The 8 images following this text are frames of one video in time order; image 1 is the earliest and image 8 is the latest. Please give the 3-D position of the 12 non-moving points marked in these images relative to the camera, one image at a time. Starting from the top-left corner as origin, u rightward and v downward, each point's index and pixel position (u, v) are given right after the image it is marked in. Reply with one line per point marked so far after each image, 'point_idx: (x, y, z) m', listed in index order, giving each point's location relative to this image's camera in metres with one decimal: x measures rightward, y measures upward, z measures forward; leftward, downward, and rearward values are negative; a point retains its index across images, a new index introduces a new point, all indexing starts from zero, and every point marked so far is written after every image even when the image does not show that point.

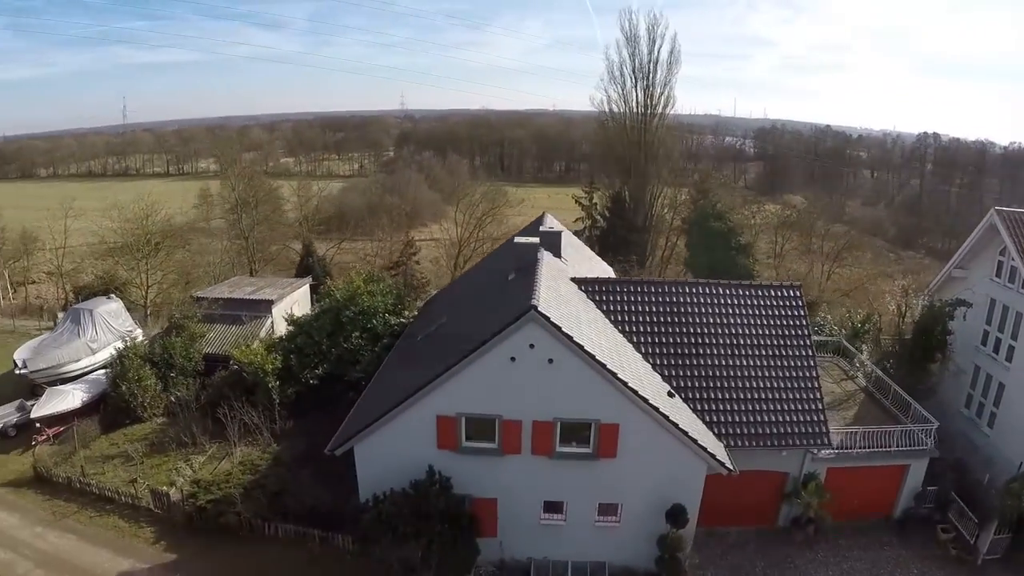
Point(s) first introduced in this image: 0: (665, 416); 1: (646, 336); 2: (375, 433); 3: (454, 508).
0: (+3.3, -2.8, +12.6) m
1: (+3.7, -1.4, +16.8) m
2: (-3.0, -3.2, +13.6) m
3: (-1.3, -4.8, +13.0) m
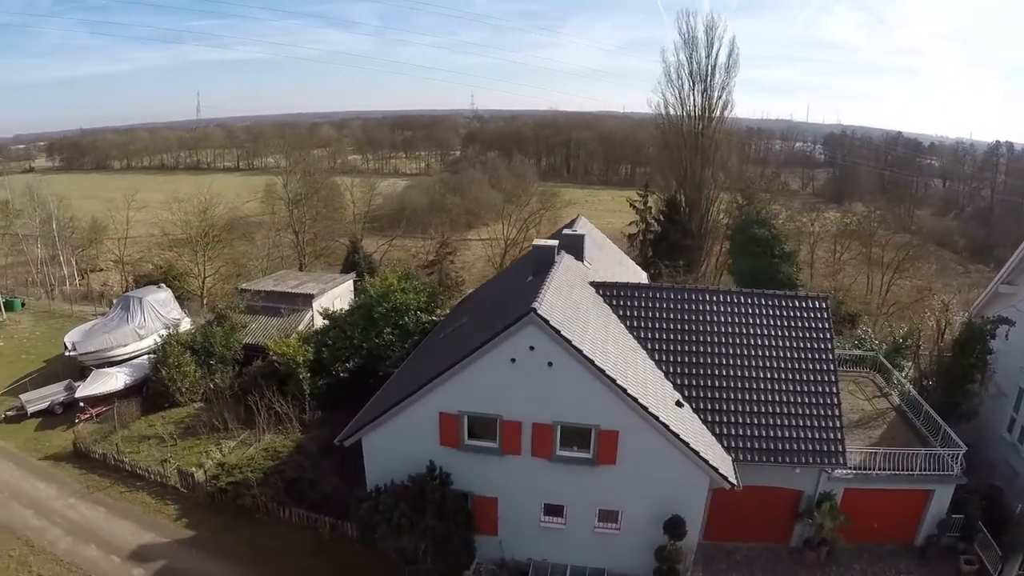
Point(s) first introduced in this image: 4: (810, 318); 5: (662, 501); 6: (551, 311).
0: (+3.2, -2.9, +12.3) m
1: (+4.1, -1.5, +16.4) m
2: (-3.0, -3.2, +13.8) m
3: (-1.4, -4.8, +13.0) m
4: (+8.3, -0.9, +16.4) m
5: (+3.3, -4.7, +12.9) m
6: (+0.8, -0.5, +12.6) m
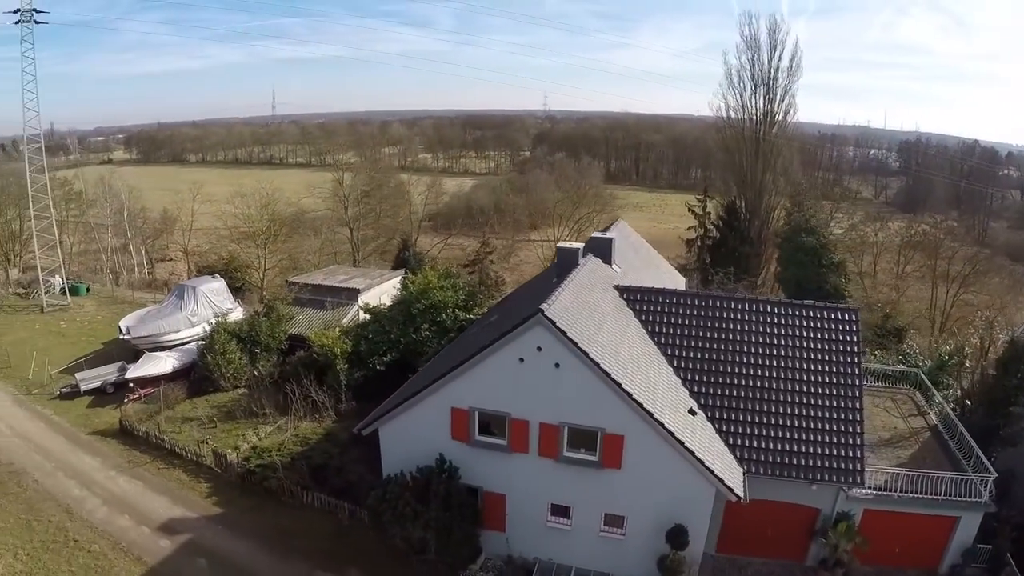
0: (+3.3, -3.0, +12.1) m
1: (+4.6, -1.7, +16.2) m
2: (-2.8, -3.1, +14.2) m
3: (-1.3, -4.7, +13.3) m
4: (+8.8, -1.2, +15.8) m
5: (+3.4, -4.8, +12.8) m
6: (+1.1, -0.5, +12.6) m
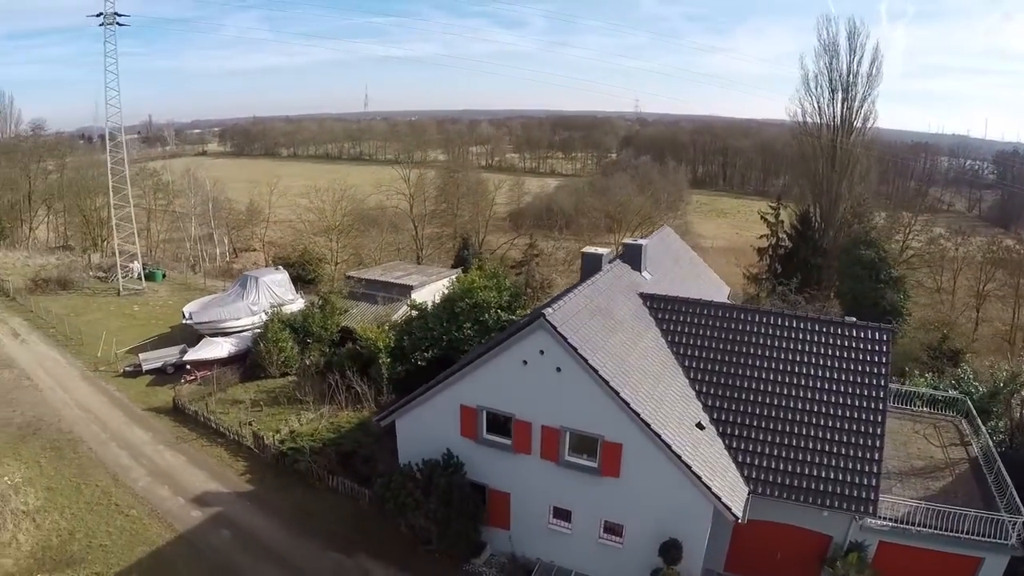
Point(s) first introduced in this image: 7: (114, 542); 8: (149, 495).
0: (+3.3, -3.3, +12.0) m
1: (+5.0, -2.0, +15.9) m
2: (-2.6, -3.0, +14.6) m
3: (-1.3, -4.7, +13.6) m
4: (+9.1, -1.7, +15.0) m
5: (+3.3, -5.0, +12.6) m
6: (+1.2, -0.6, +12.7) m
7: (-10.8, -6.8, +16.3) m
8: (-11.1, -6.3, +18.2) m
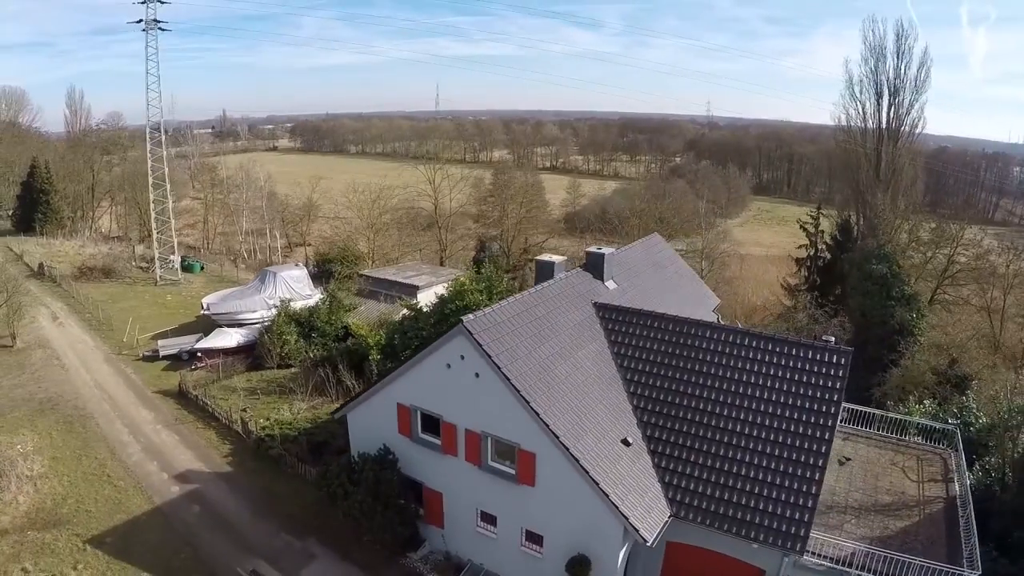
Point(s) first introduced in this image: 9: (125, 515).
0: (+1.4, -3.5, +12.5) m
1: (+3.5, -2.3, +16.3) m
2: (-4.2, -3.1, +15.6) m
3: (-3.0, -4.8, +14.5) m
4: (+7.6, -2.2, +15.1) m
5: (+1.4, -5.3, +13.1) m
6: (-0.5, -0.8, +13.4) m
7: (-12.4, -6.6, +18.0) m
8: (-12.4, -6.1, +19.9) m
9: (-11.4, -6.7, +17.6) m
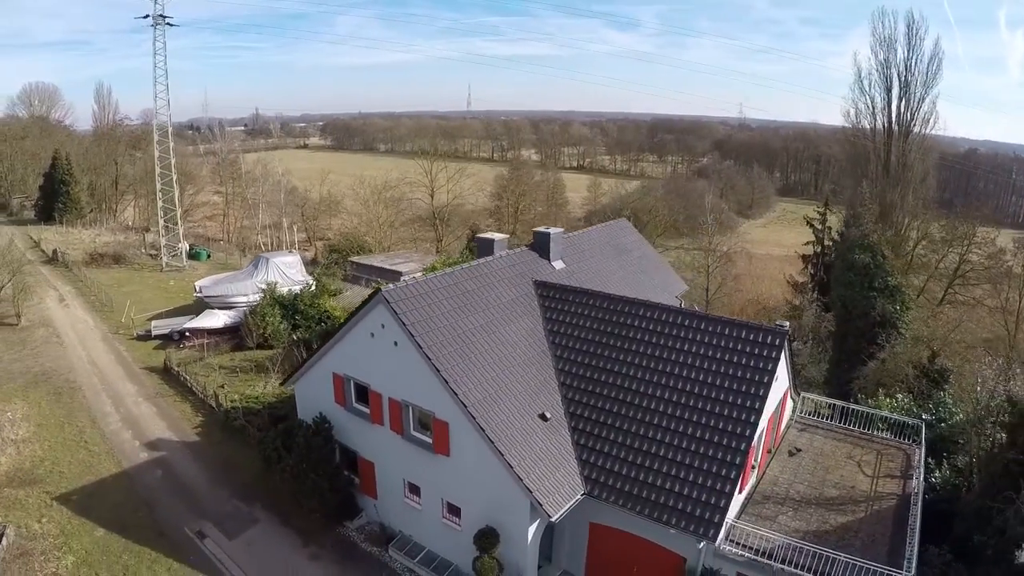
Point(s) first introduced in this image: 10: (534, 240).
0: (-0.5, -3.0, +13.1) m
1: (+1.8, -1.8, +16.8) m
2: (-5.9, -2.4, +16.5) m
3: (-4.8, -4.2, +15.3) m
4: (+5.8, -1.7, +15.4) m
5: (-0.5, -4.7, +13.7) m
6: (-2.3, -0.2, +14.1) m
7: (-14.1, -5.8, +19.2) m
8: (-14.1, -5.3, +21.1) m
9: (-13.1, -5.9, +18.8) m
10: (+0.8, +1.5, +19.4) m
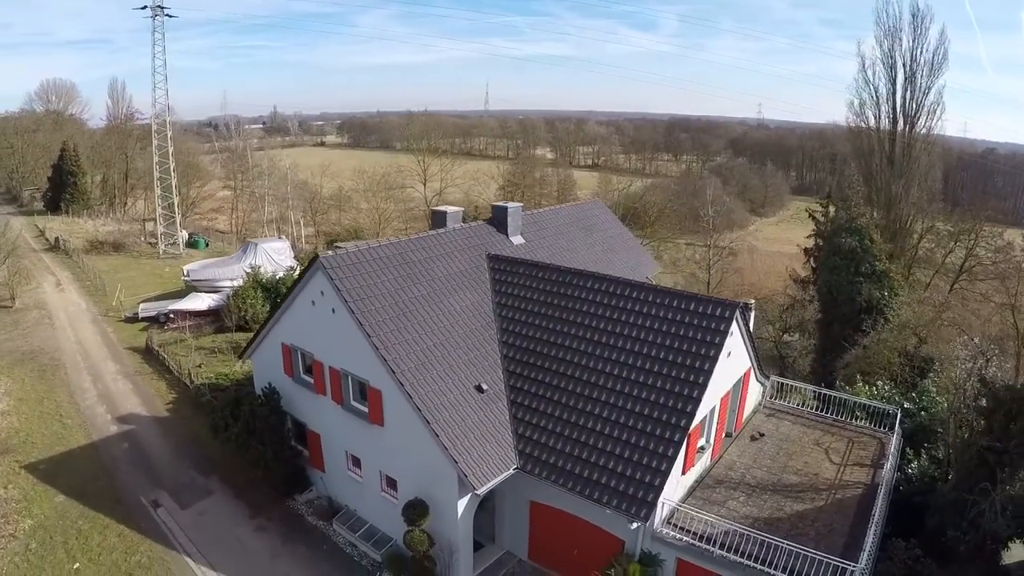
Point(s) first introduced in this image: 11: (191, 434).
0: (-1.9, -2.3, +13.3) m
1: (+0.4, -1.1, +16.9) m
2: (-7.3, -1.7, +16.8) m
3: (-6.2, -3.5, +15.5) m
4: (+4.4, -1.1, +15.4) m
5: (-1.9, -4.1, +13.9) m
6: (-3.7, +0.5, +14.3) m
7: (-15.4, -5.0, +19.7) m
8: (-15.3, -4.5, +21.7) m
9: (-14.4, -5.1, +19.2) m
10: (-0.4, +2.2, +19.6) m
11: (-10.6, -4.9, +19.9) m
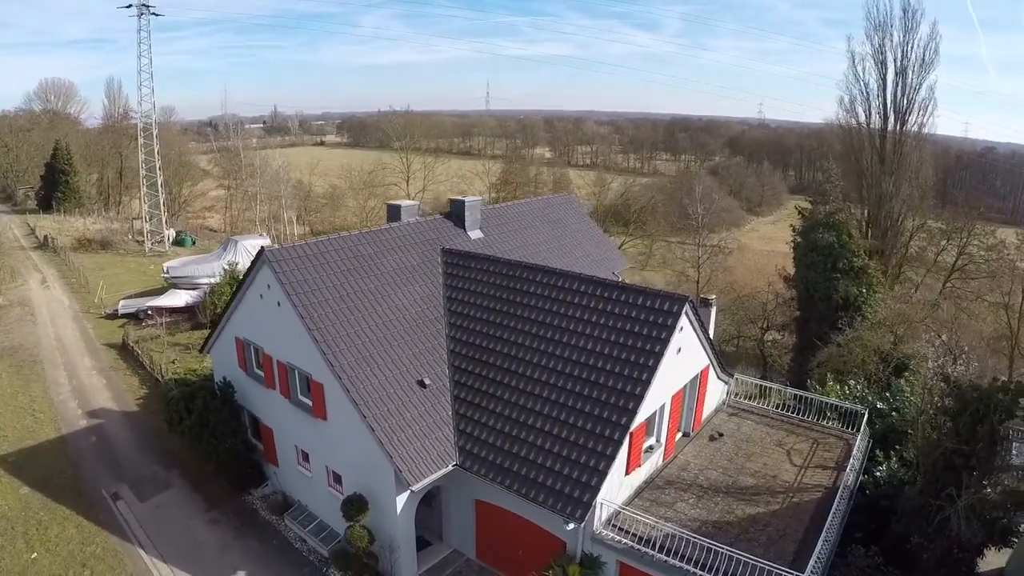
0: (-3.2, -2.2, +13.5) m
1: (-0.8, -1.0, +17.1) m
2: (-8.5, -1.6, +17.0) m
3: (-7.5, -3.3, +15.8) m
4: (+3.2, -1.0, +15.7) m
5: (-3.1, -3.9, +14.2) m
6: (-5.0, +0.6, +14.6) m
7: (-16.6, -4.9, +20.0) m
8: (-16.5, -4.3, +21.9) m
9: (-15.6, -5.0, +19.5) m
10: (-1.7, +2.3, +19.8) m
11: (-11.9, -4.7, +20.2) m
